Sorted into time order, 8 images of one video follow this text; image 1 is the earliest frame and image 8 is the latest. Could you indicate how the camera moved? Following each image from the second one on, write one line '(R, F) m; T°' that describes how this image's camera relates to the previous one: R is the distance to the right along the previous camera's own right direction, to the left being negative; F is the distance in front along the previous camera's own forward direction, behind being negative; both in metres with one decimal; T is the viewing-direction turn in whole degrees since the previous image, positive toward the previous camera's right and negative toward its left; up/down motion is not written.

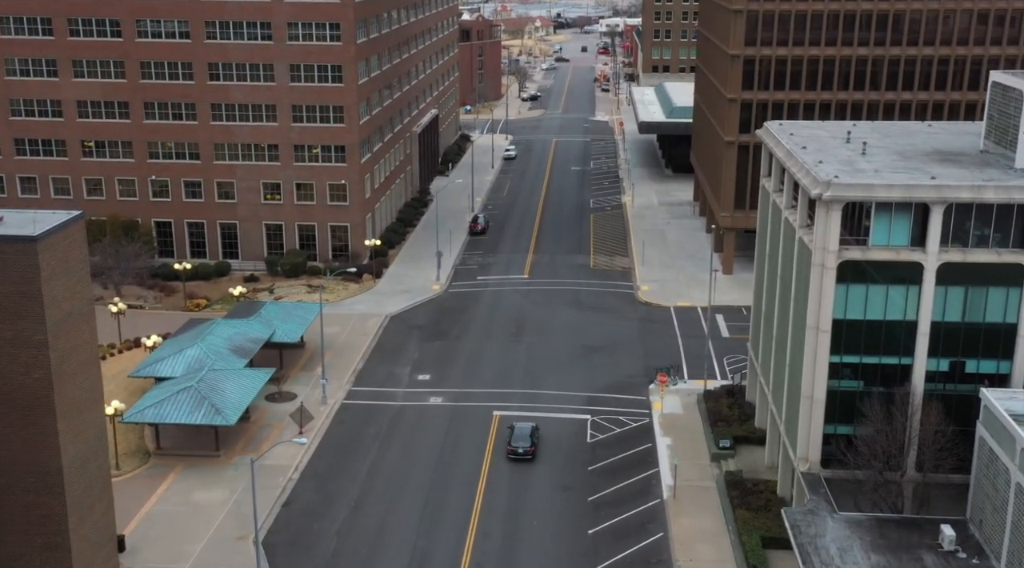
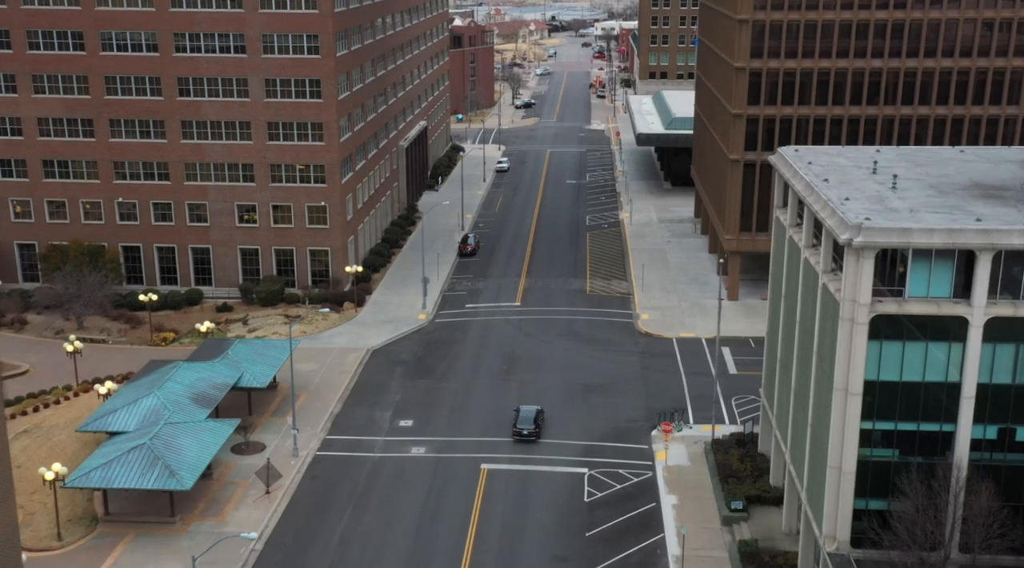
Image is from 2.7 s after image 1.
(+0.3, +5.1) m; 0°
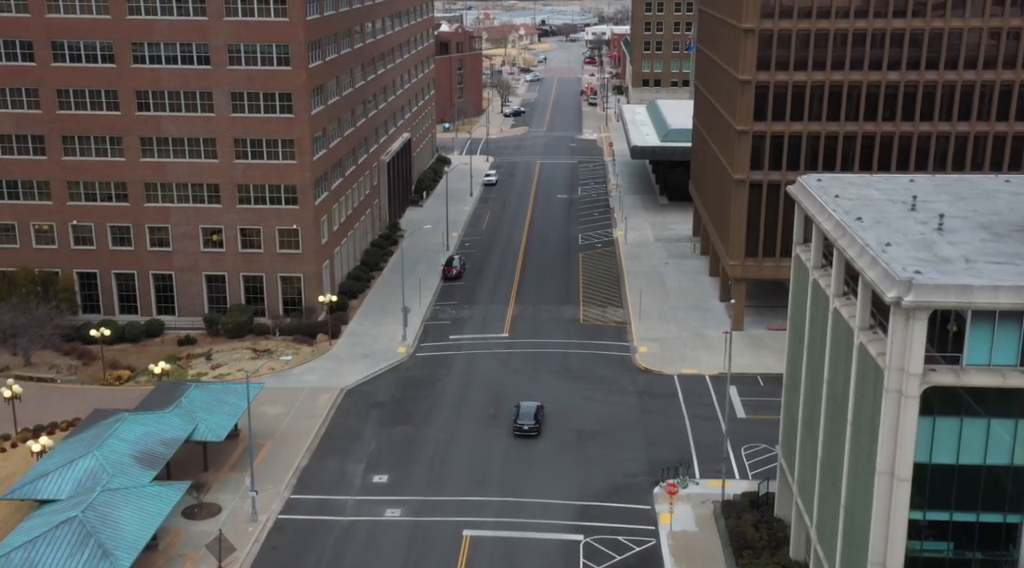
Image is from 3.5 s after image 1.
(+0.2, +5.8) m; 0°
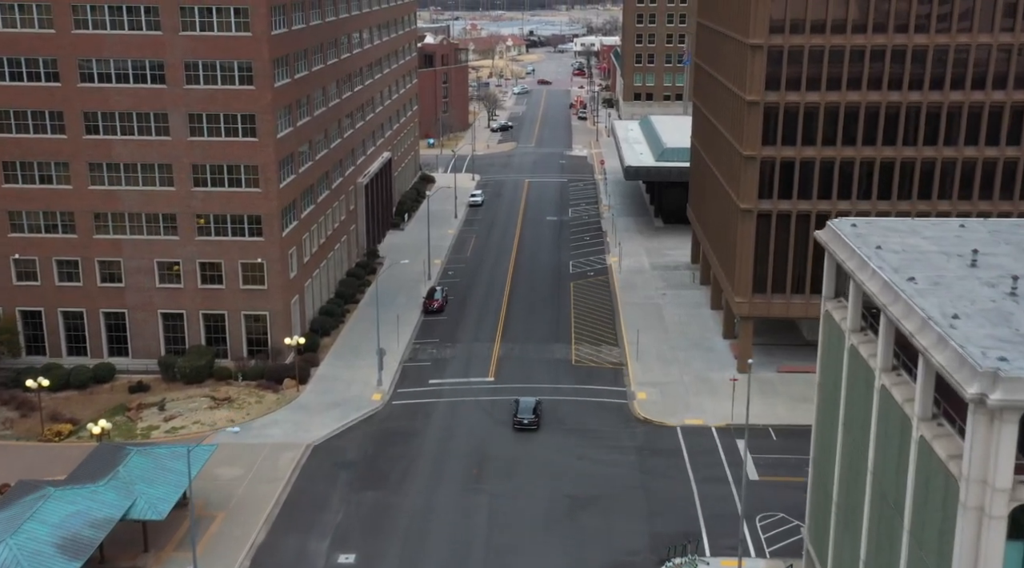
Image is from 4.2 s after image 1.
(+0.2, +6.2) m; +1°
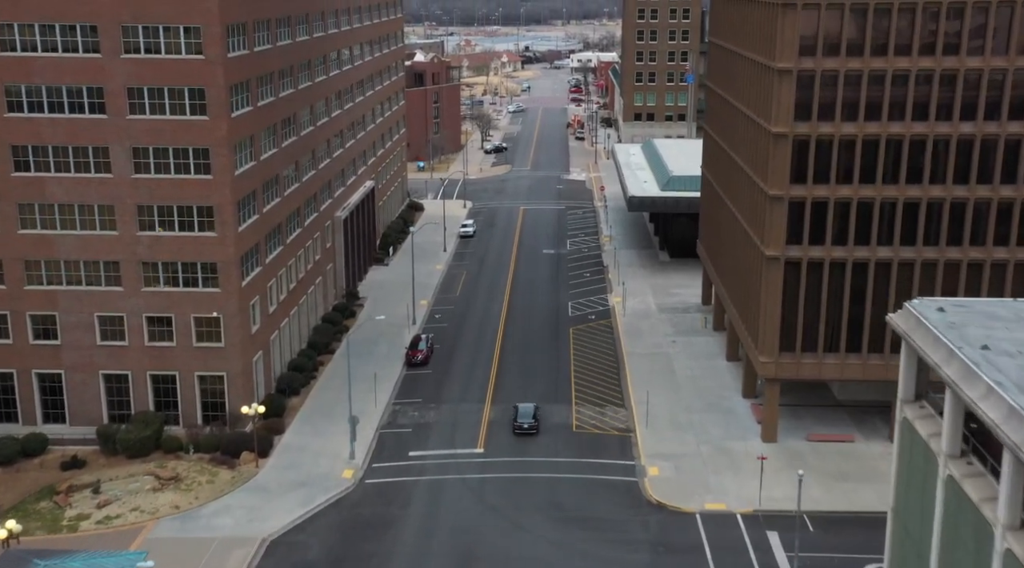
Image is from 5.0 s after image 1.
(+0.2, +8.3) m; 0°
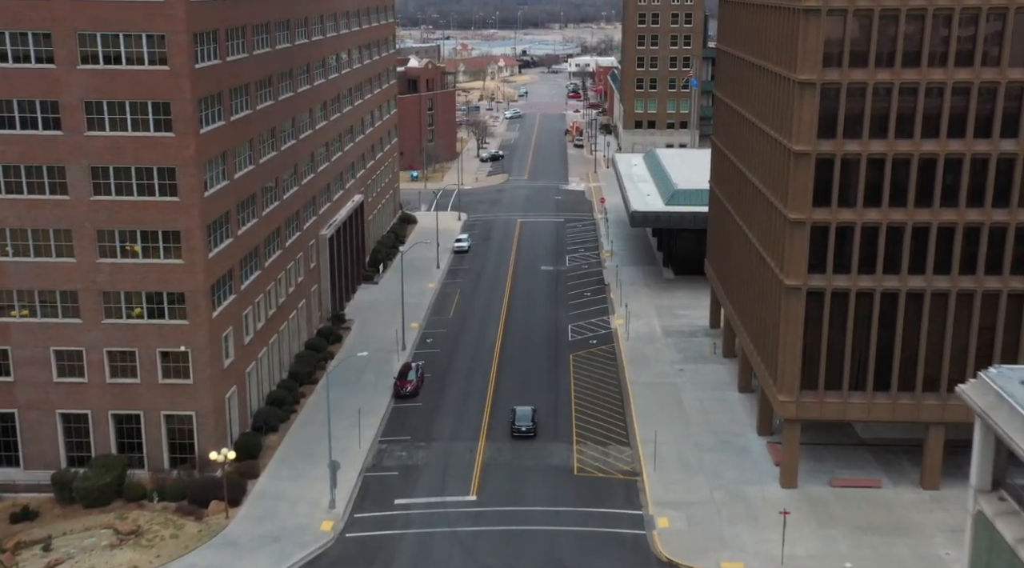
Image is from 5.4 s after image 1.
(+0.1, +4.9) m; 0°
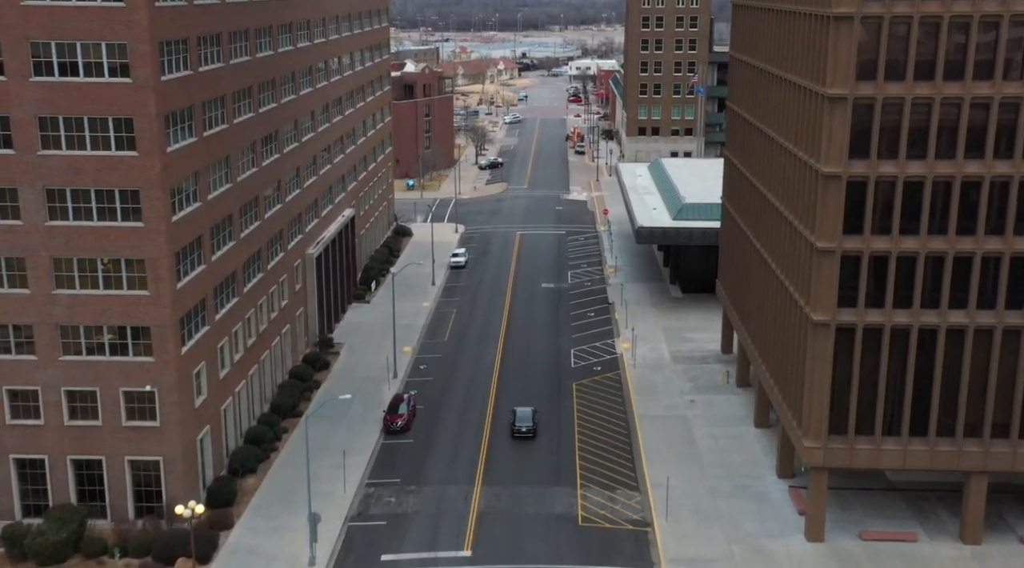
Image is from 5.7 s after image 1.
(0.0, +4.8) m; 0°
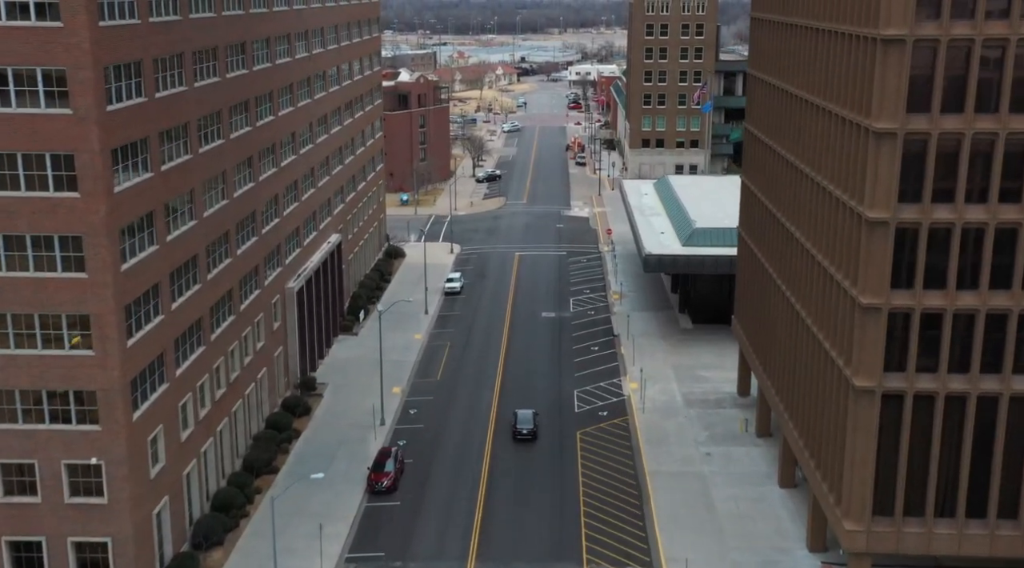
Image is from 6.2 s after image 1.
(0.0, +6.0) m; 0°
